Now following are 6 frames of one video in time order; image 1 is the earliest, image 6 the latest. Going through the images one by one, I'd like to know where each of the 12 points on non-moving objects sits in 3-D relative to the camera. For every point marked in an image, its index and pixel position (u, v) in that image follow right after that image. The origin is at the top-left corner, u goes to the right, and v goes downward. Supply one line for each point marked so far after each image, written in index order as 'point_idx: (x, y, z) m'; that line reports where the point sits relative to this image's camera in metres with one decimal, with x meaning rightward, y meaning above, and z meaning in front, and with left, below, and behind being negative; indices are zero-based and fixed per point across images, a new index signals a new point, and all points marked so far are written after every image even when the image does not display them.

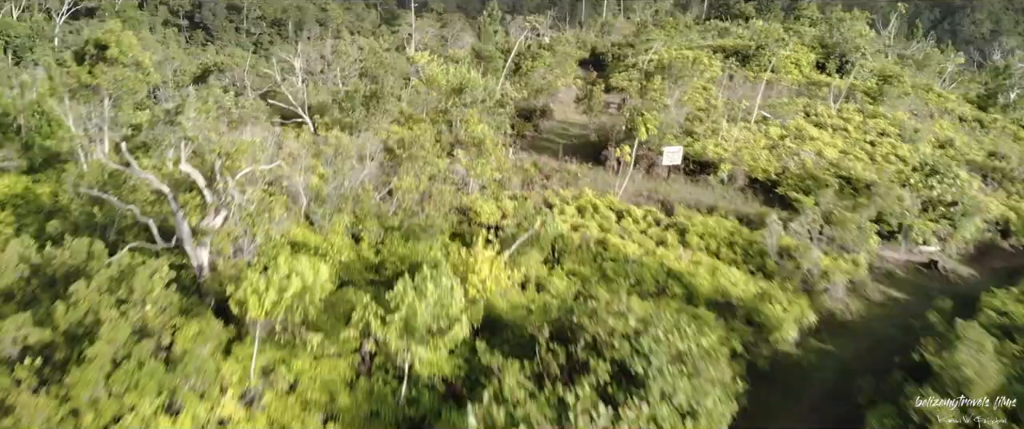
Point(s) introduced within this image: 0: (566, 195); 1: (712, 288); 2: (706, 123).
0: (+0.9, +0.4, +13.8) m
1: (+2.4, -0.9, +10.0) m
2: (+4.4, +2.1, +19.0) m
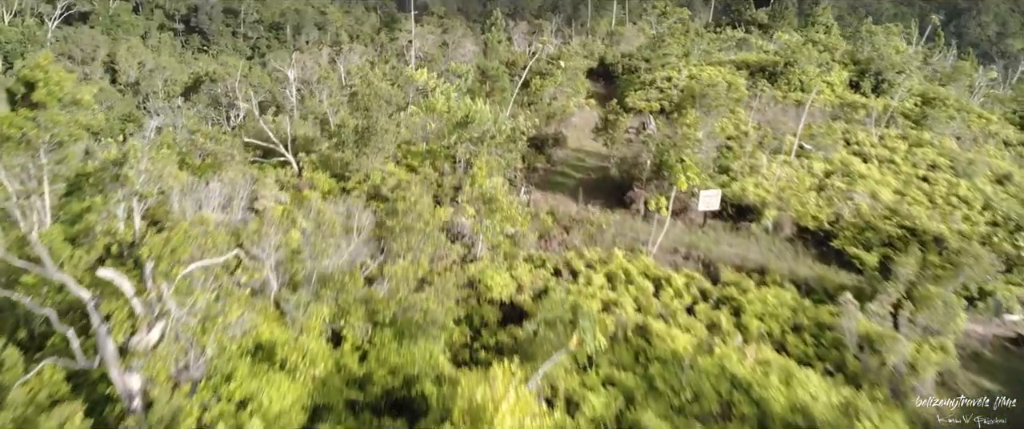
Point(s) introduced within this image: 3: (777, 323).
0: (+1.1, -0.5, +11.7) m
1: (+2.6, -1.8, +7.9) m
2: (+4.6, +1.2, +16.9) m
3: (+3.2, -1.3, +10.0) m
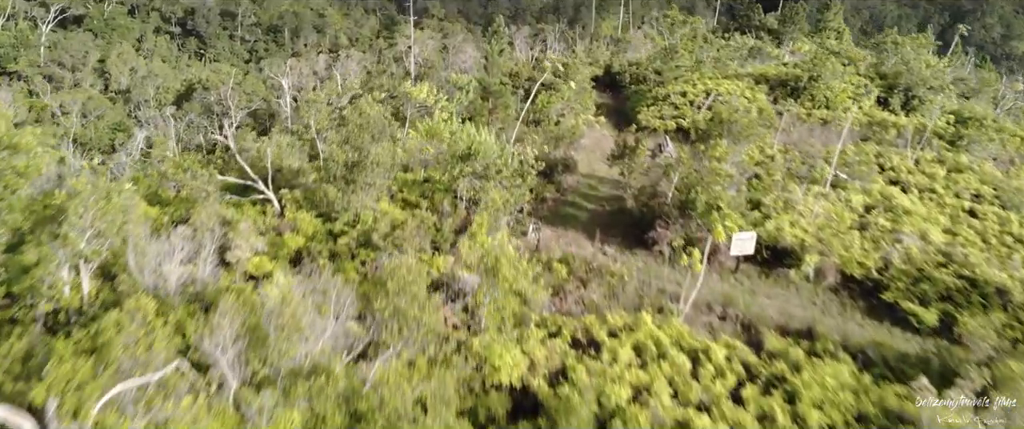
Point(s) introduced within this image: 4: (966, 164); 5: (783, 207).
0: (+1.2, -1.2, +10.1) m
1: (+2.7, -2.5, +6.3) m
2: (+4.8, +0.5, +15.3) m
3: (+3.3, -2.0, +8.4) m
4: (+10.5, +1.2, +19.4) m
5: (+4.6, +0.1, +14.4) m
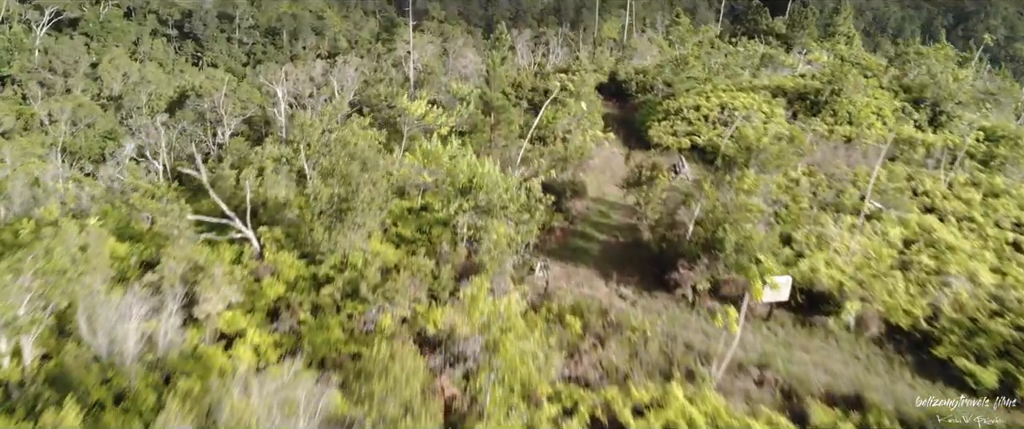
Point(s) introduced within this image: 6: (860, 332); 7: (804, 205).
0: (+1.3, -1.8, +8.8) m
1: (+2.8, -3.0, +5.0) m
2: (+4.9, -0.1, +14.0) m
3: (+3.4, -2.5, +7.1) m
4: (+10.6, +0.6, +18.0) m
5: (+4.7, -0.5, +13.0) m
6: (+4.7, -1.6, +11.3) m
7: (+5.2, +0.2, +14.9) m
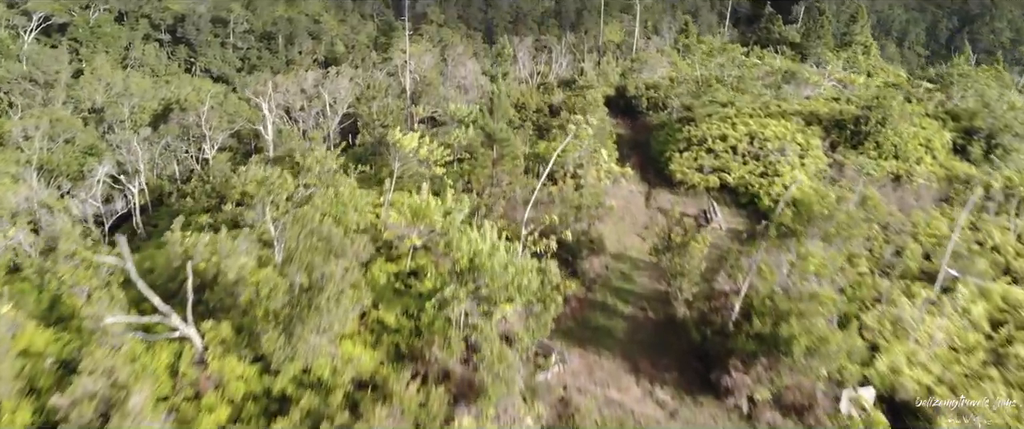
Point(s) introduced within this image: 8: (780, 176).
0: (+1.4, -2.8, +6.4) m
1: (+2.9, -4.1, +2.7) m
2: (+5.0, -1.1, +11.6) m
3: (+3.5, -3.6, +4.7) m
4: (+10.7, -0.5, +15.7) m
5: (+4.8, -1.5, +10.7) m
6: (+4.8, -2.6, +8.9) m
7: (+5.3, -0.8, +12.5) m
8: (+5.6, +0.8, +17.7) m
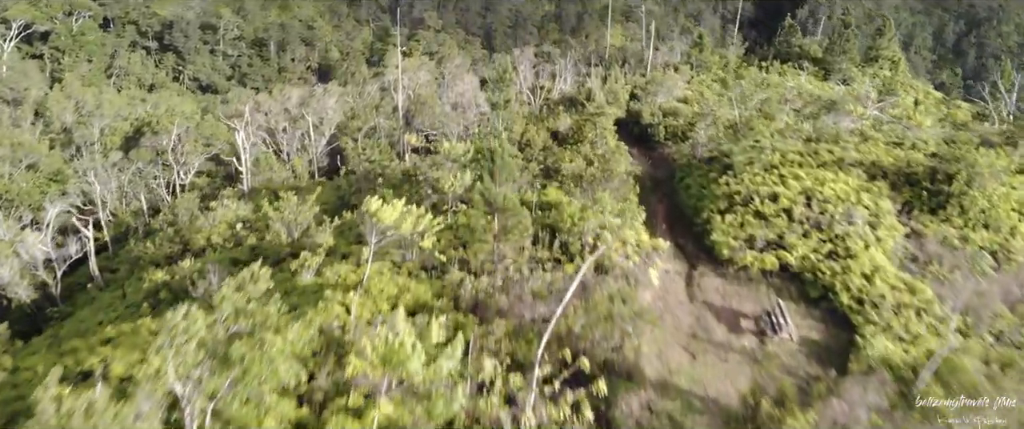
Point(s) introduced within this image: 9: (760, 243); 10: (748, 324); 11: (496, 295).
0: (+1.6, -4.4, +2.8) m
1: (+3.1, -5.6, -0.9) m
2: (+5.1, -2.6, +8.1) m
3: (+3.6, -5.1, +1.2) m
4: (+10.8, -2.0, +12.1) m
5: (+5.0, -3.0, +7.1) m
6: (+4.9, -4.1, +5.4) m
7: (+5.4, -2.4, +9.0) m
8: (+5.8, -0.7, +14.2) m
9: (+4.4, -0.4, +15.3) m
10: (+3.5, -1.5, +12.7) m
11: (-0.2, -1.3, +13.6) m
